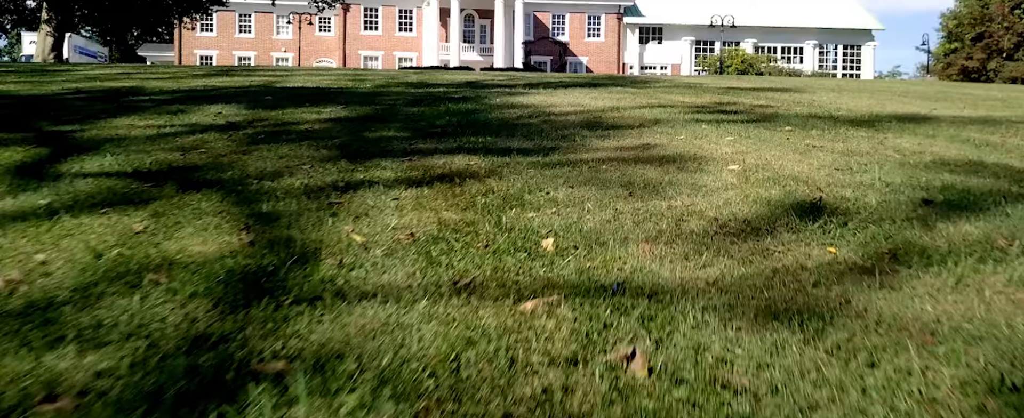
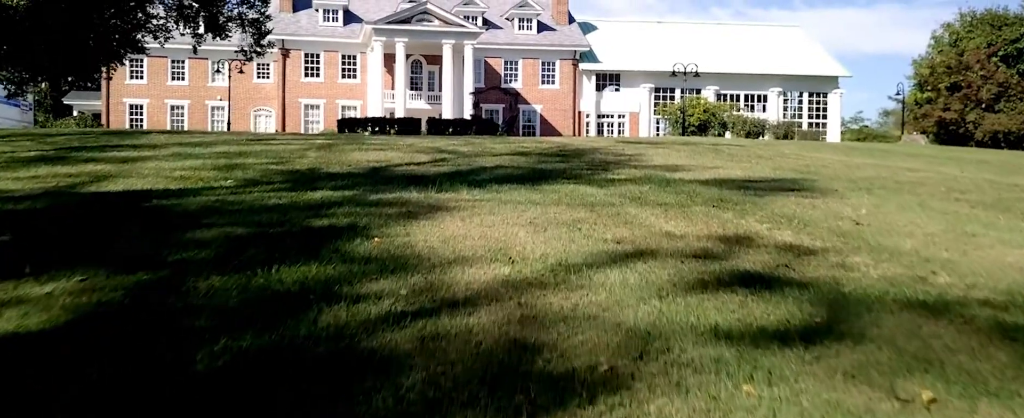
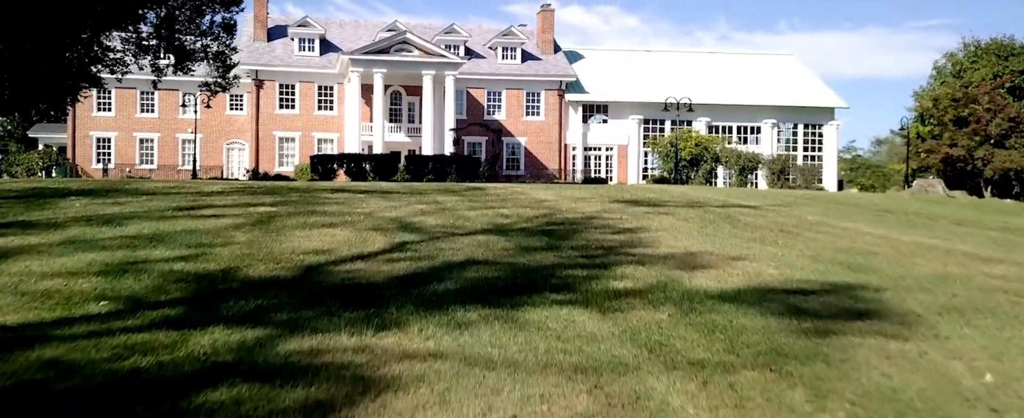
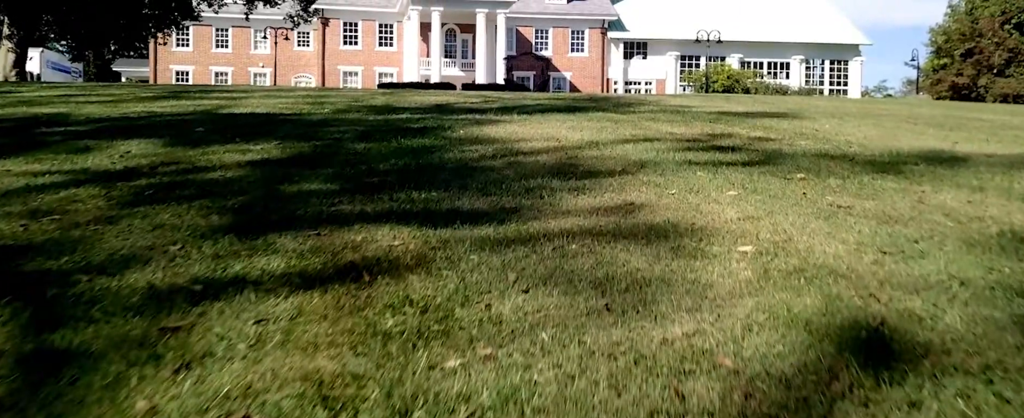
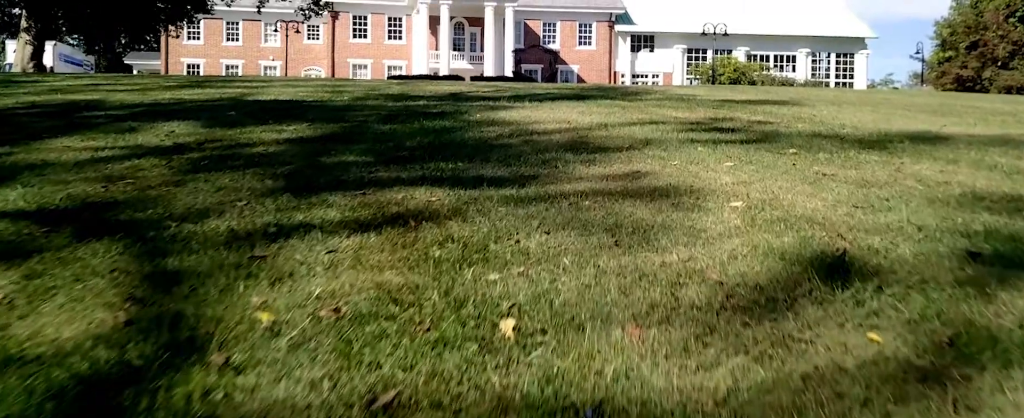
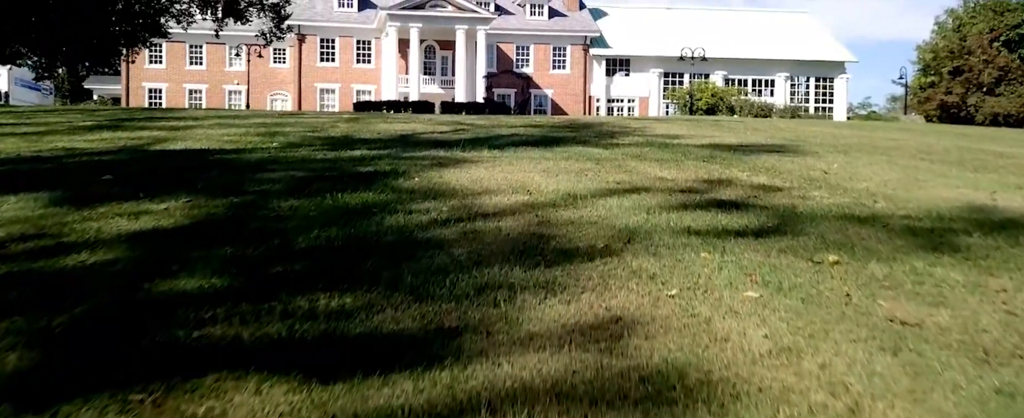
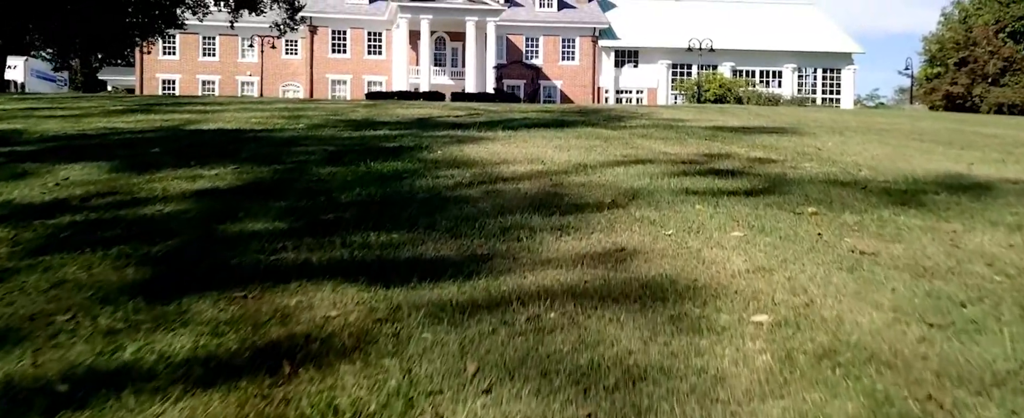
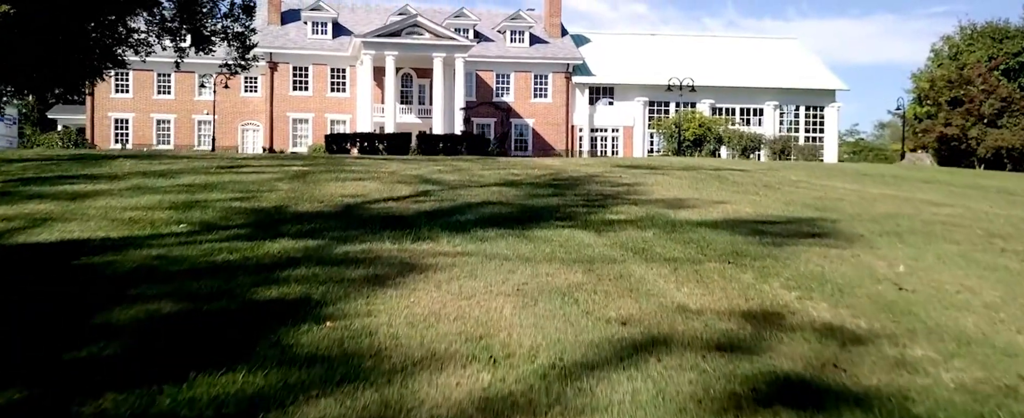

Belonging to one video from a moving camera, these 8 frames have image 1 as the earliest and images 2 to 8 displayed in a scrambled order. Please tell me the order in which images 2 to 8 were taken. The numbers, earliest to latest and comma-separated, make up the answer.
5, 4, 7, 6, 2, 8, 3
